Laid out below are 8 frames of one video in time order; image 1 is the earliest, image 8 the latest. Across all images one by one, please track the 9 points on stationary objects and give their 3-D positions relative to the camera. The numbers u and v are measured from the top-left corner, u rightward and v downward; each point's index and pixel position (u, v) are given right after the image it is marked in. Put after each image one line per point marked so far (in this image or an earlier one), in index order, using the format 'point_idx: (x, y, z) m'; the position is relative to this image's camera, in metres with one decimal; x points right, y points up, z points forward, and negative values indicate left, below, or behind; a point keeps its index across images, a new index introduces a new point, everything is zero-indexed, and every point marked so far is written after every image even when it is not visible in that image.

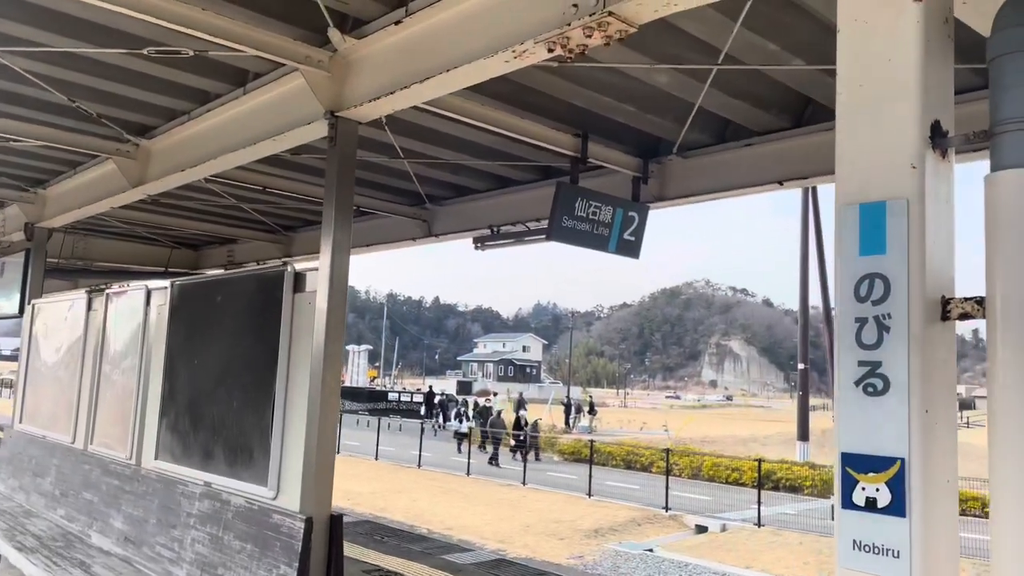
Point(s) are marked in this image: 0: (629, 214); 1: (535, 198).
0: (+1.2, +0.8, +8.1) m
1: (+0.3, +1.1, +9.9) m
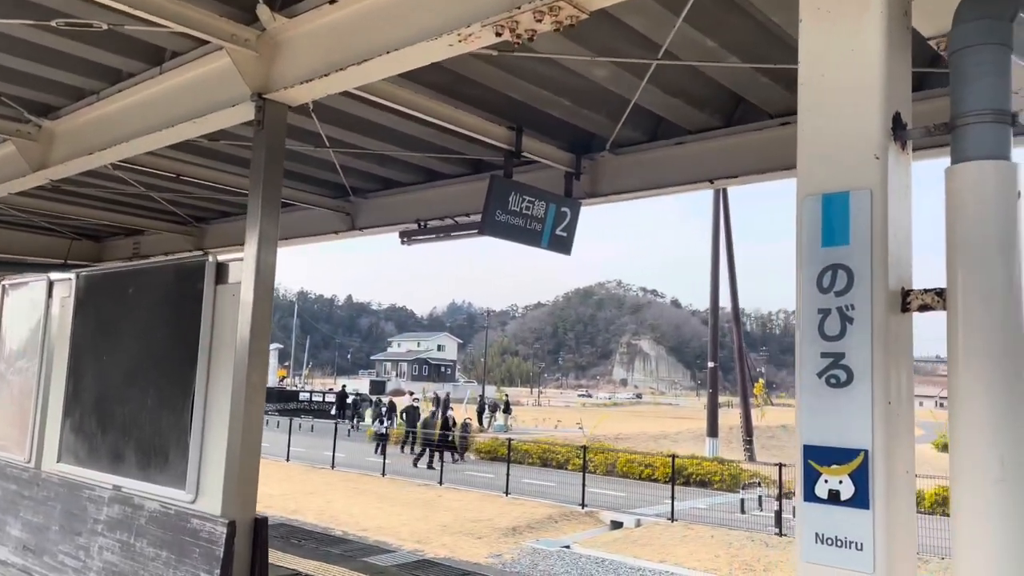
0: (+0.5, +0.8, +8.1) m
1: (-0.6, +1.2, +9.8) m
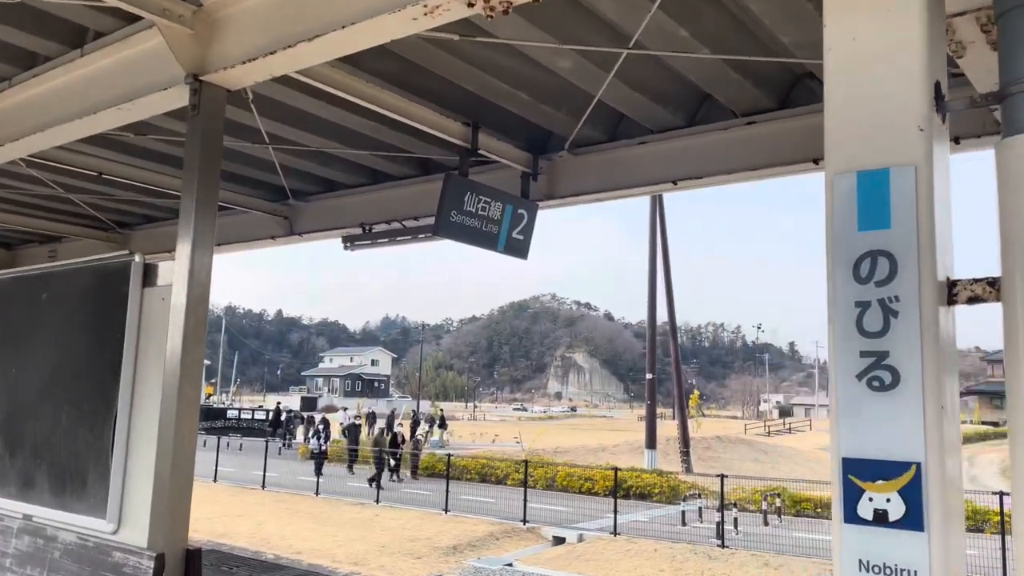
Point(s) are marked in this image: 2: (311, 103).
0: (+0.1, +0.7, +7.7) m
1: (-1.2, +1.1, +9.3) m
2: (-1.8, +1.6, +7.2) m
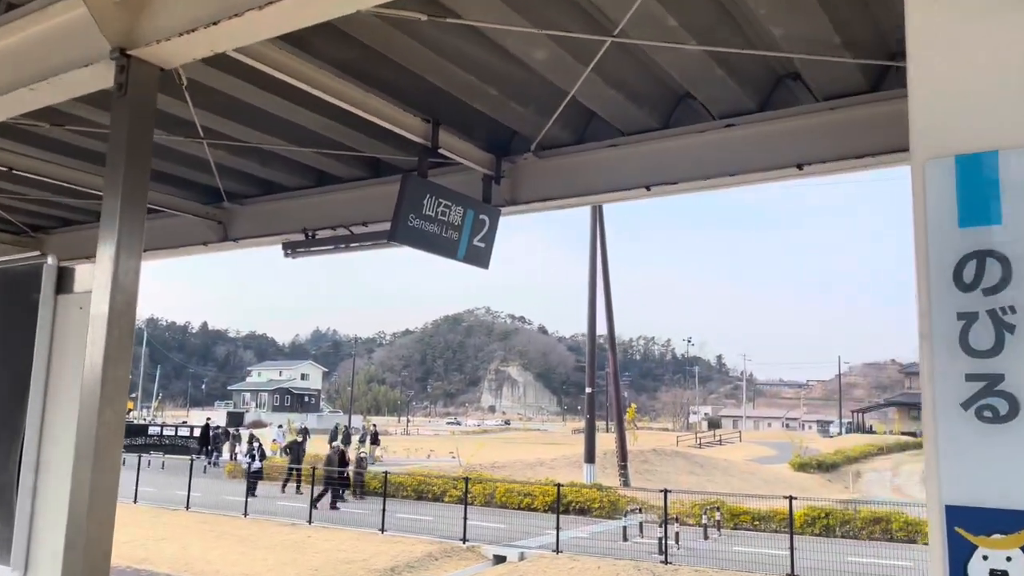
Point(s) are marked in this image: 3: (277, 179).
0: (-0.3, +0.6, +7.2) m
1: (-1.6, +1.0, +8.7) m
2: (-2.1, +1.6, +6.5) m
3: (-2.6, +1.2, +8.9) m
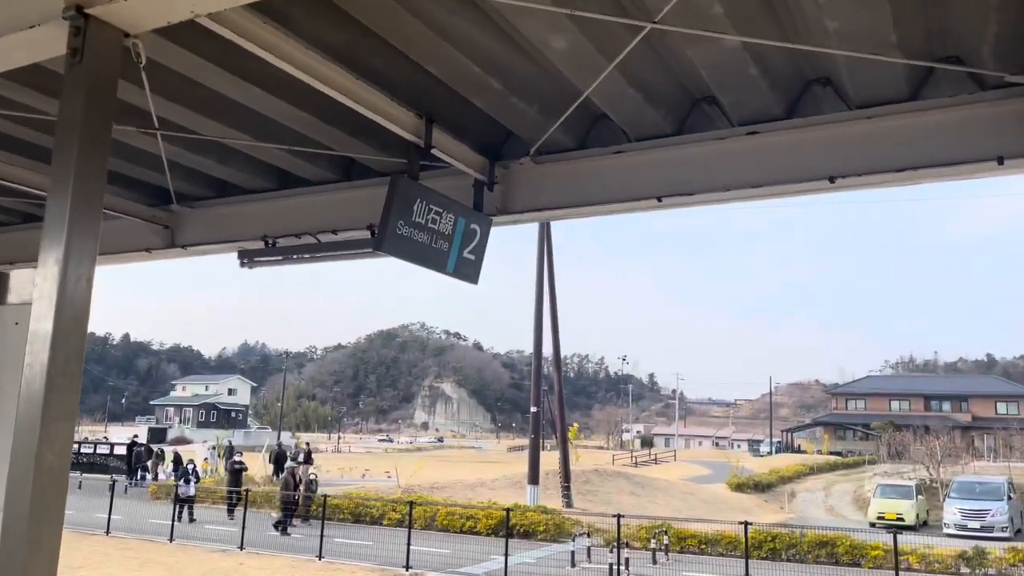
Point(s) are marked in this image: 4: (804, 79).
0: (-0.3, +0.5, +6.5) m
1: (-1.8, +0.8, +7.9) m
2: (-2.0, +1.5, +5.7) m
3: (-2.8, +1.1, +8.1) m
4: (+2.1, +1.5, +5.7) m
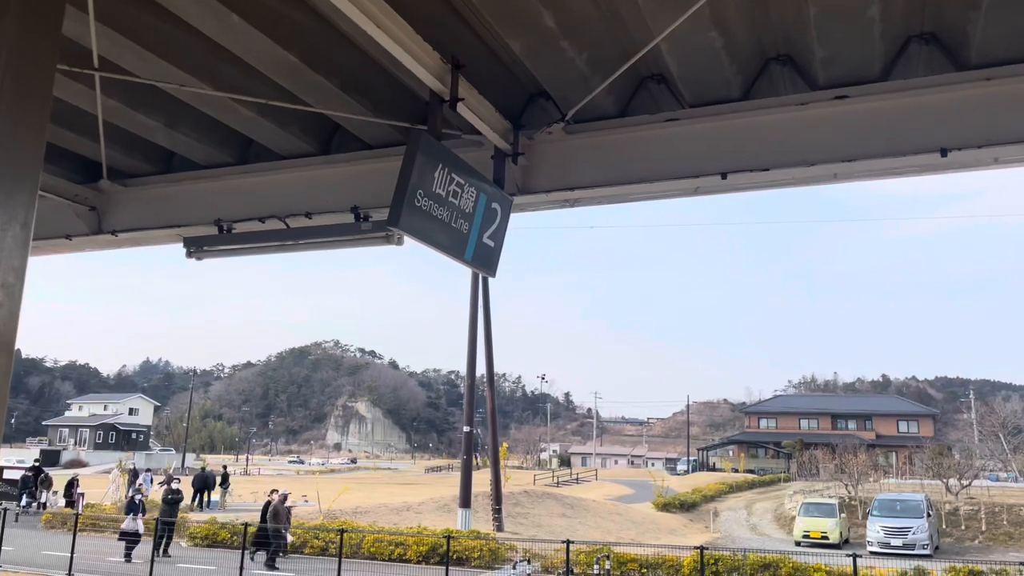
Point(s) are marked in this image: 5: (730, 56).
0: (-0.1, +0.5, +5.3) m
1: (-1.7, +0.9, +6.6) m
2: (-1.7, +1.6, +4.4) m
3: (-2.7, +1.1, +6.7) m
4: (+2.3, +1.5, +4.8) m
5: (+1.3, +1.4, +4.8) m
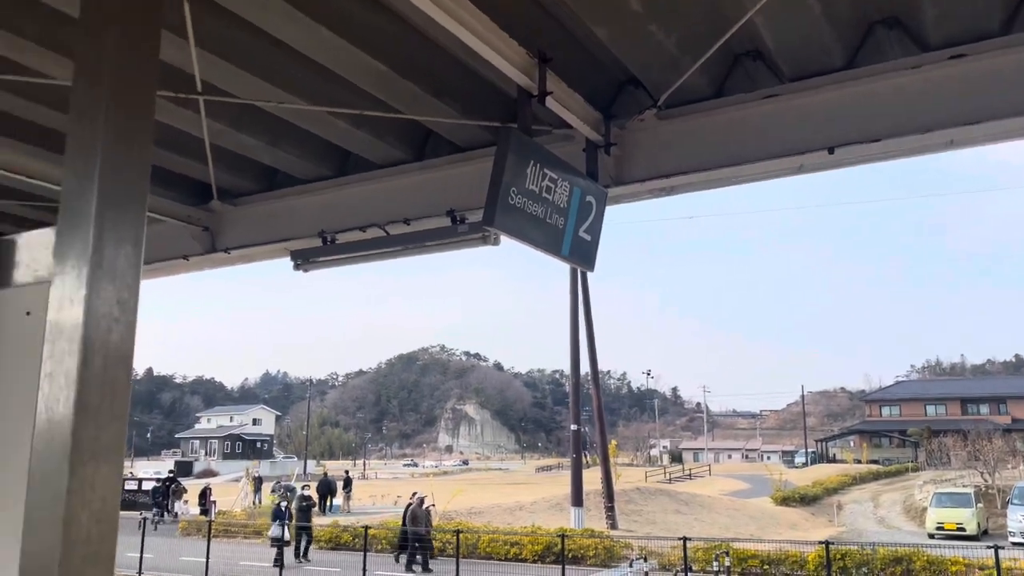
0: (+0.5, +0.6, +5.2) m
1: (-1.0, +0.8, +6.7) m
2: (-1.3, +1.5, +4.5) m
3: (-1.9, +1.0, +6.9) m
4: (+2.8, +1.7, +4.4) m
5: (+1.8, +1.5, +4.5) m
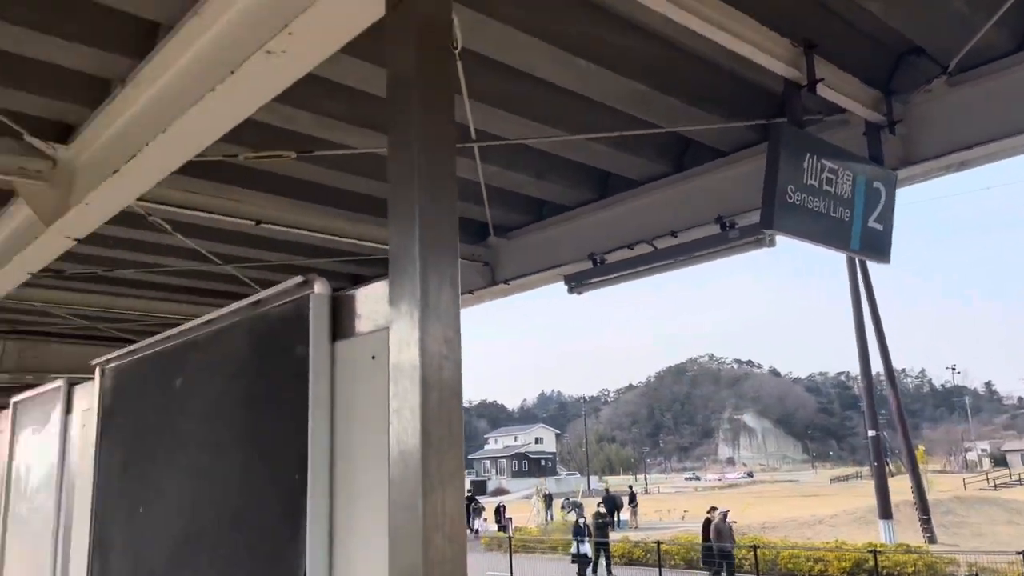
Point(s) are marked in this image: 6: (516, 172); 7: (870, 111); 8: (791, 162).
0: (+2.2, +0.6, +4.8) m
1: (+1.2, +0.7, +6.7) m
2: (+0.2, +1.4, +4.7) m
3: (+0.4, +0.8, +7.2) m
4: (+4.0, +1.9, +3.4) m
5: (+3.1, +1.6, +3.8) m
6: (0.0, +0.9, +6.5) m
7: (+2.2, +1.1, +4.9) m
8: (+1.5, +0.7, +4.3) m
